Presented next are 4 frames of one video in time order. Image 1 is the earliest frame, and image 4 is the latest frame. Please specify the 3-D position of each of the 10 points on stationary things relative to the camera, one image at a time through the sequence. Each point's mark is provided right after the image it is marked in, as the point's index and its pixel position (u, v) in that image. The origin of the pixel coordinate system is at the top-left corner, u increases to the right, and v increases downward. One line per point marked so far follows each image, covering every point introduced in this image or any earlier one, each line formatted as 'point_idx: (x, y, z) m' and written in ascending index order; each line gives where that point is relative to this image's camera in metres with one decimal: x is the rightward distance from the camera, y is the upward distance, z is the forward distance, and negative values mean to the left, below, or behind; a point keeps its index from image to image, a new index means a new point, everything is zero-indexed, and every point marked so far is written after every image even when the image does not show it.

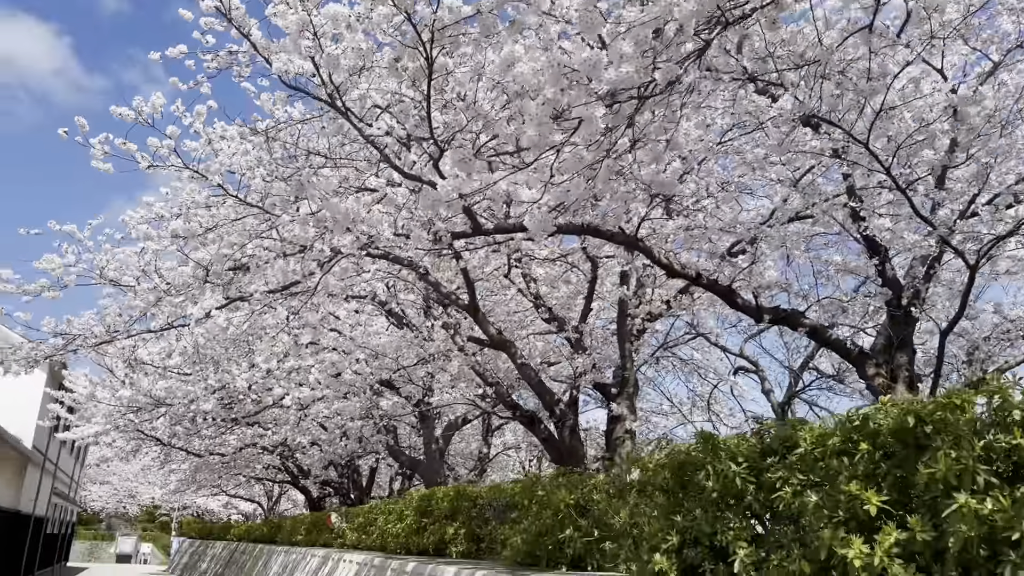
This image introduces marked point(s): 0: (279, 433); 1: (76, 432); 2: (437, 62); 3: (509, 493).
0: (-4.7, -3.0, +15.9) m
1: (-9.2, -3.0, +16.7) m
2: (-0.5, +1.4, +4.9) m
3: (0.0, -1.4, +5.3) m
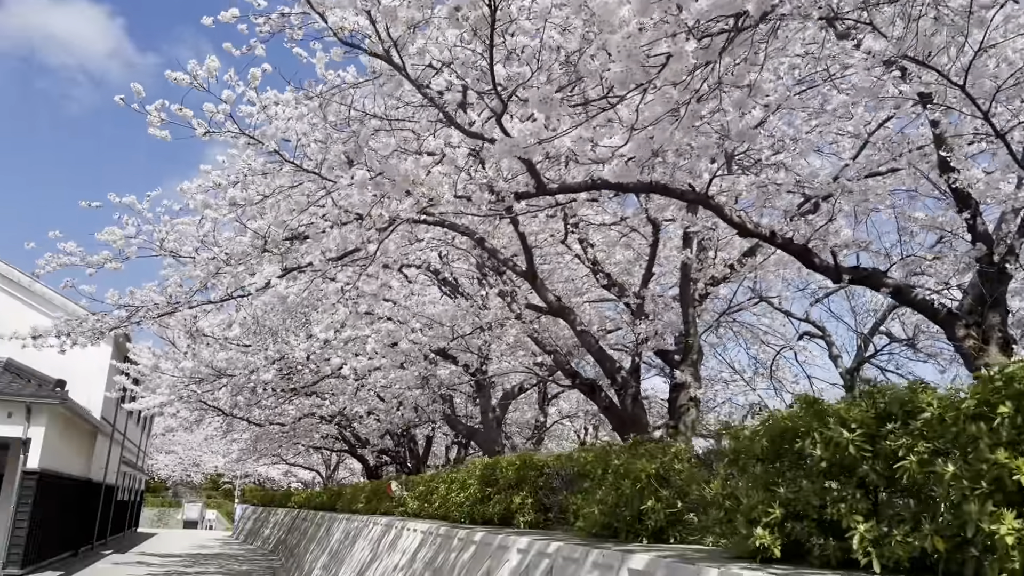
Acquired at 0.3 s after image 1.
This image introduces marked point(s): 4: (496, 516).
0: (-3.6, -2.4, +16.0) m
1: (-8.0, -2.5, +17.1) m
2: (-0.1, +1.6, +4.6) m
3: (+0.4, -1.1, +5.1) m
4: (-0.1, -1.8, +6.3) m
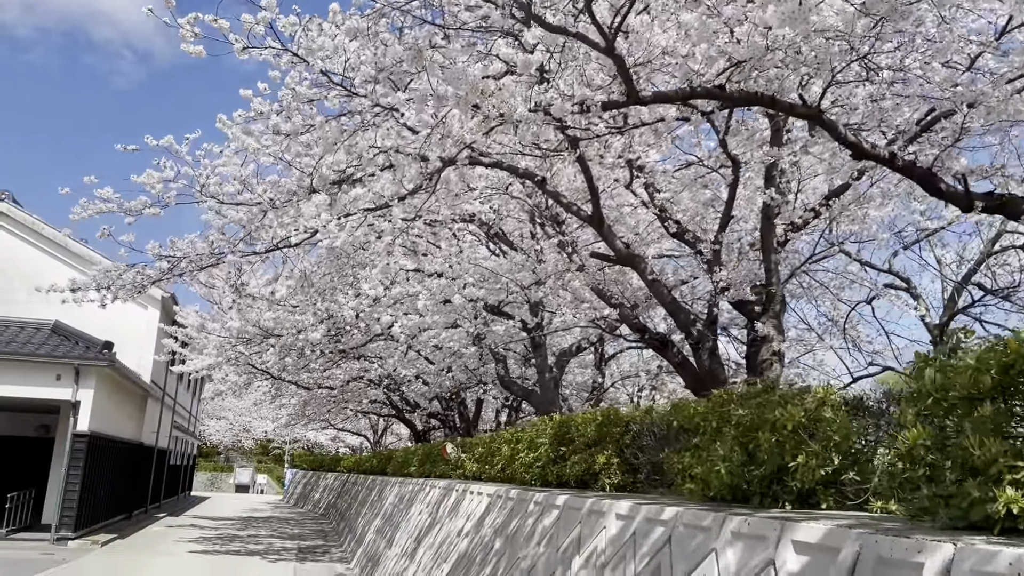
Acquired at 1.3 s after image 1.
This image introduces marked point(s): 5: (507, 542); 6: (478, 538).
0: (-2.5, -1.6, +15.6) m
1: (-6.9, -1.7, +16.8) m
2: (+0.4, +2.0, +3.8) m
3: (+0.9, -0.7, +4.4) m
4: (+0.4, -1.3, +5.6) m
5: (0.0, -1.7, +5.3) m
6: (-0.3, -1.9, +6.0) m
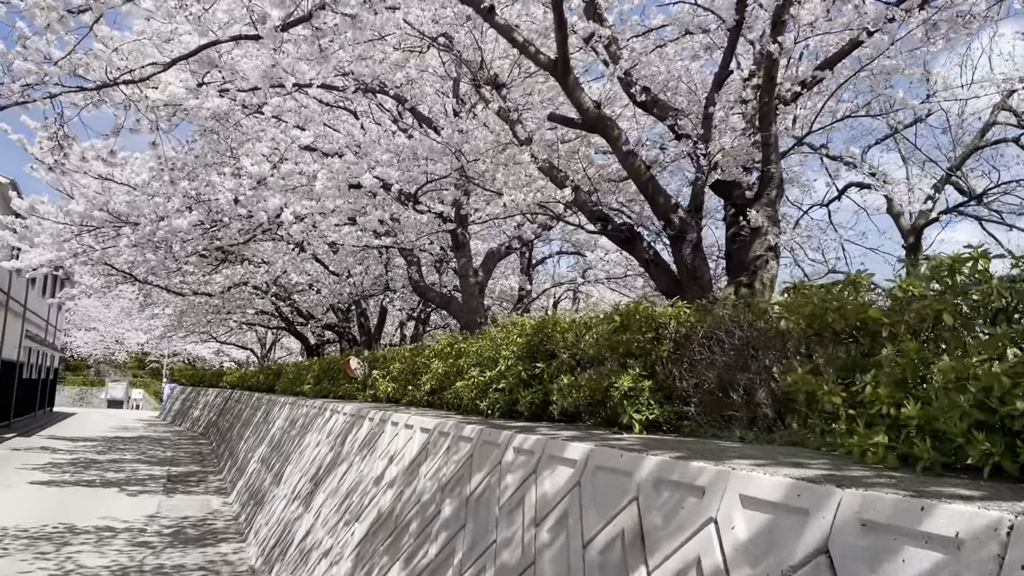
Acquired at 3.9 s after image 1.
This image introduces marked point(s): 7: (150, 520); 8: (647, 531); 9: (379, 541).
0: (-4.0, +0.3, +13.1) m
1: (-8.5, +0.5, +13.8) m
2: (+0.5, +2.6, +1.6) m
3: (+0.9, -0.1, +2.5) m
4: (+0.3, -0.6, +3.7) m
5: (-0.2, -0.9, +3.4) m
6: (-0.5, -1.1, +4.1) m
7: (-4.3, -2.8, +9.4) m
8: (+0.4, -0.7, +2.2) m
9: (-0.7, -1.3, +4.2) m
